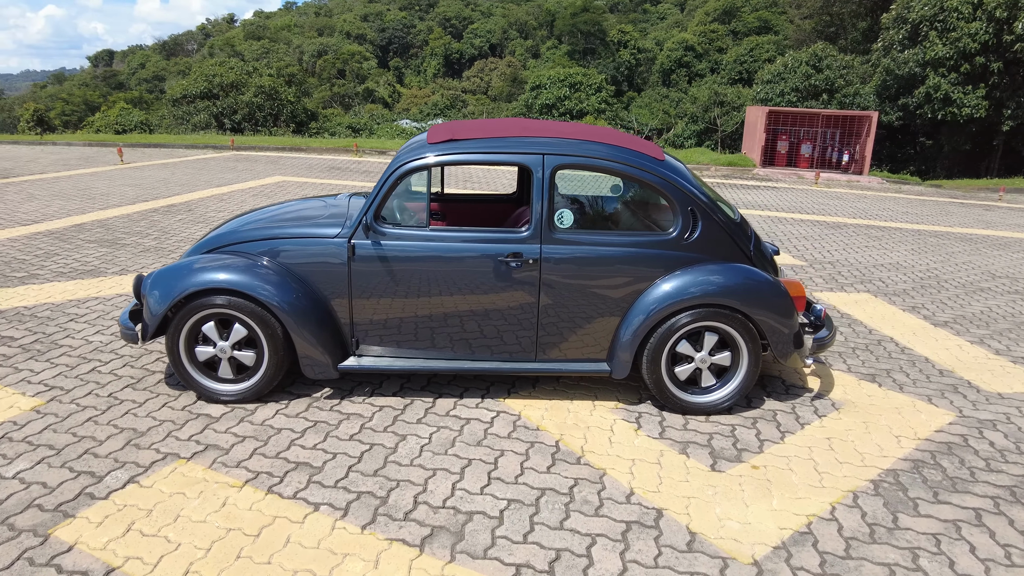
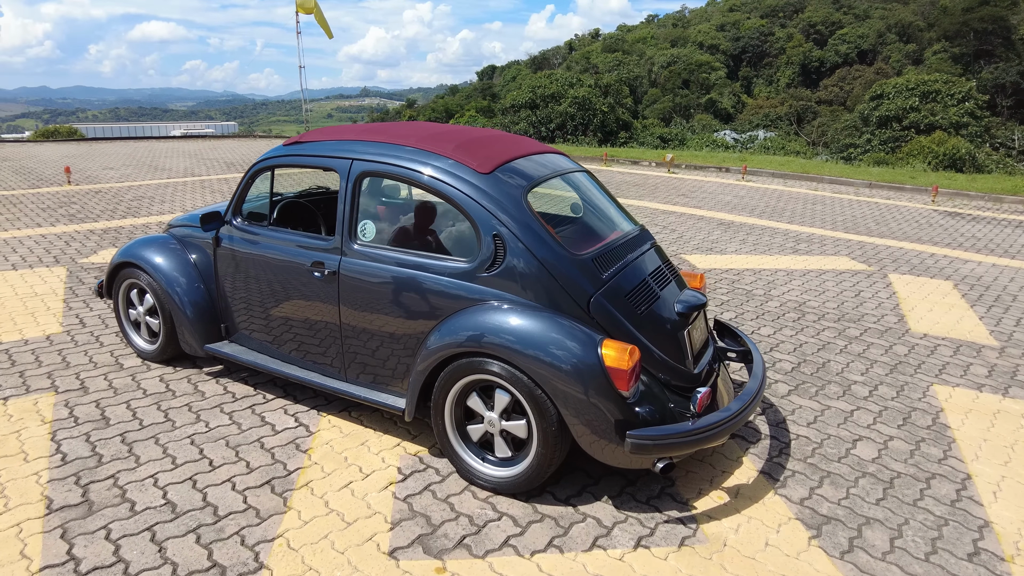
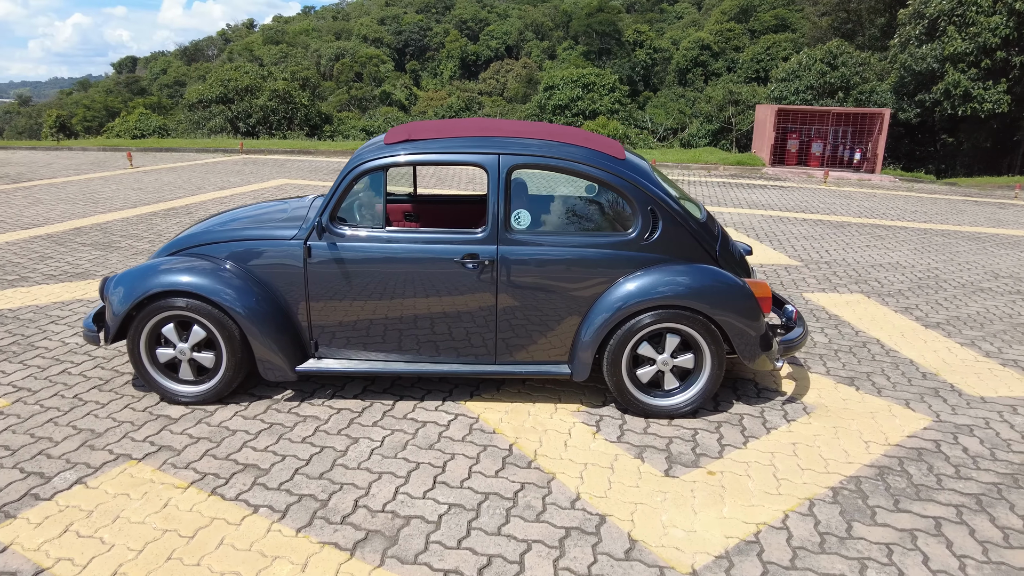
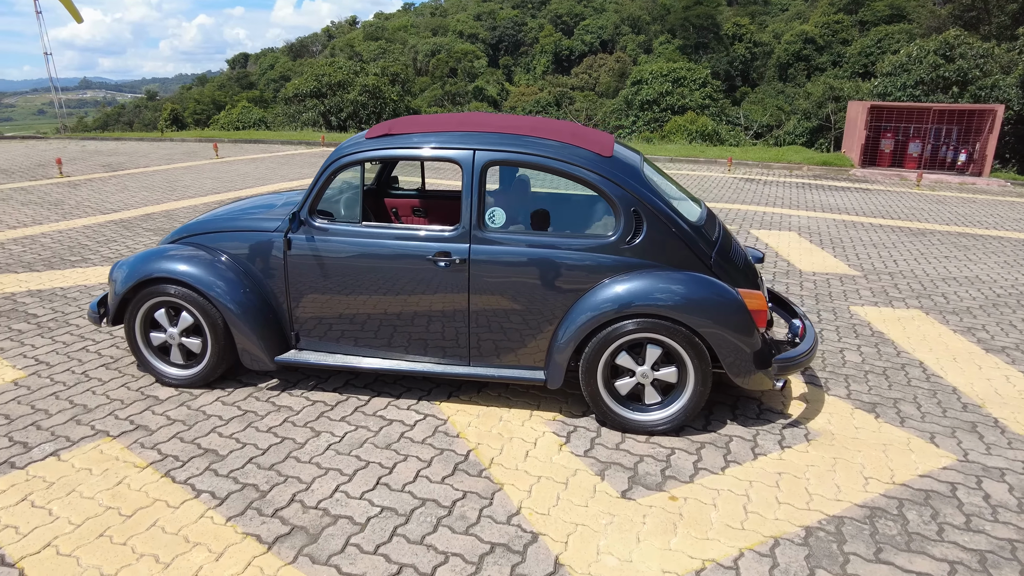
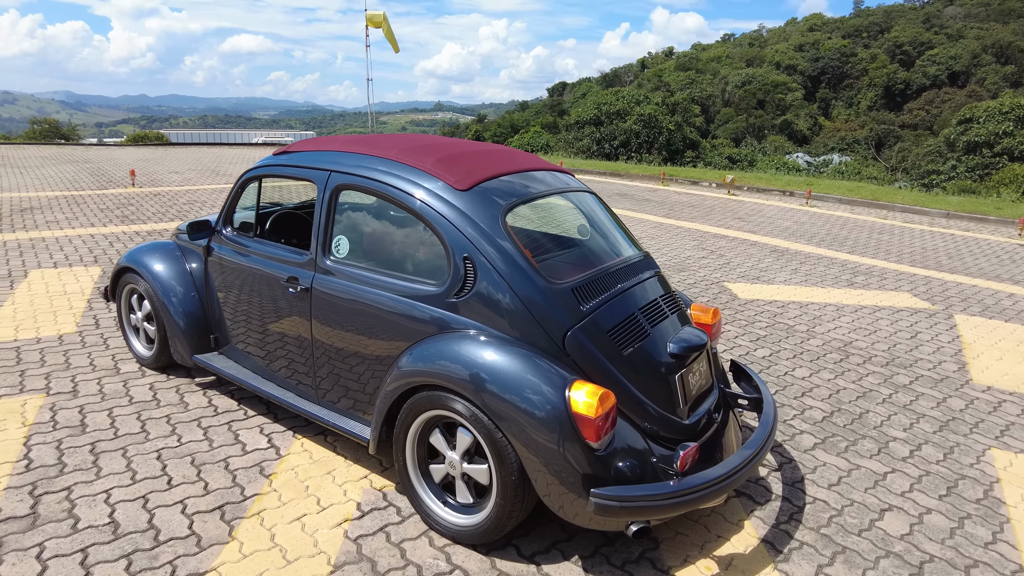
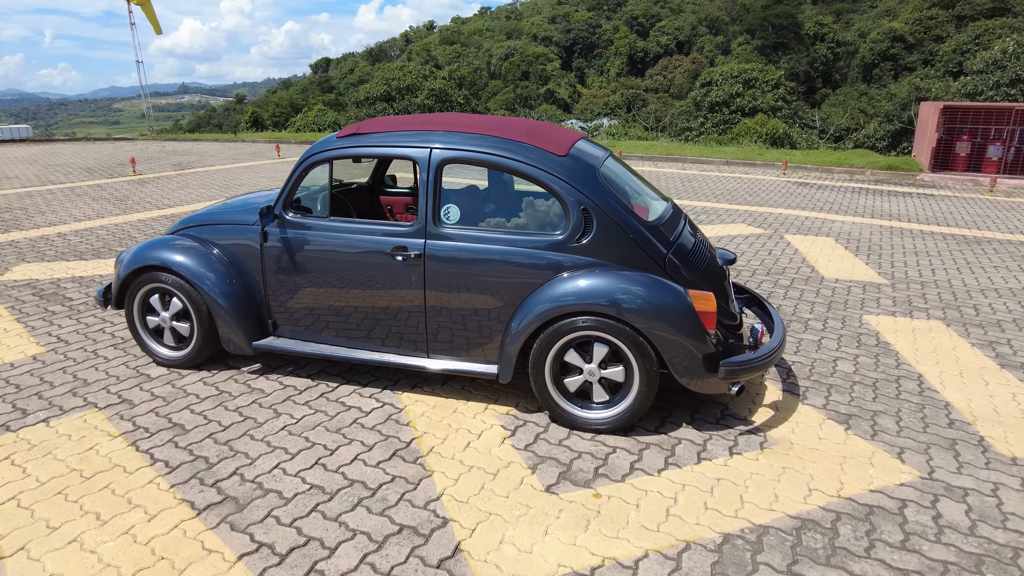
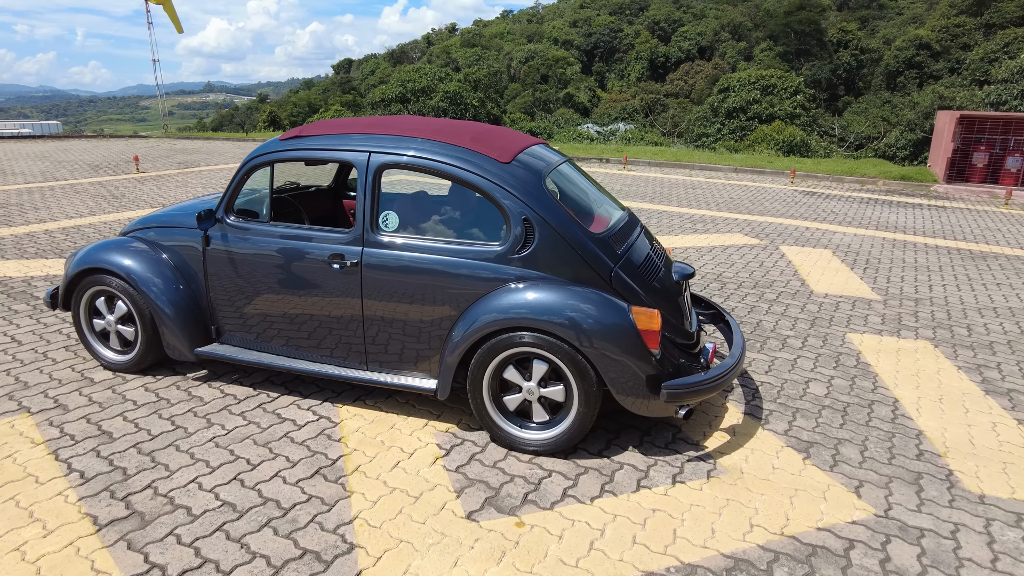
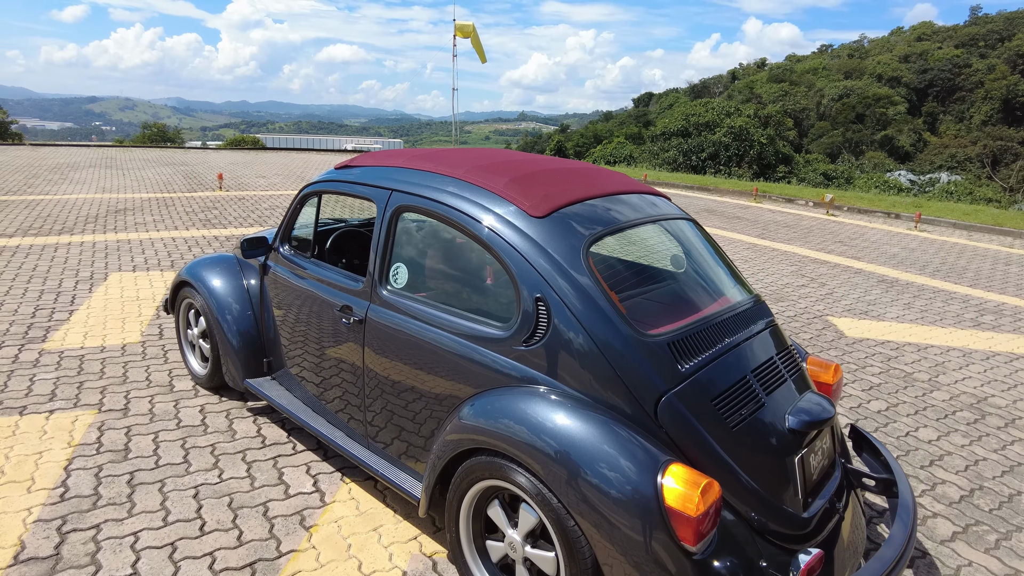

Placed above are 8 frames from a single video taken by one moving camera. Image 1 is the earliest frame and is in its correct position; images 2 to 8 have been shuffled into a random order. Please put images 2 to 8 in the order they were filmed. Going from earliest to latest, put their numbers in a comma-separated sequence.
3, 4, 6, 7, 2, 5, 8
